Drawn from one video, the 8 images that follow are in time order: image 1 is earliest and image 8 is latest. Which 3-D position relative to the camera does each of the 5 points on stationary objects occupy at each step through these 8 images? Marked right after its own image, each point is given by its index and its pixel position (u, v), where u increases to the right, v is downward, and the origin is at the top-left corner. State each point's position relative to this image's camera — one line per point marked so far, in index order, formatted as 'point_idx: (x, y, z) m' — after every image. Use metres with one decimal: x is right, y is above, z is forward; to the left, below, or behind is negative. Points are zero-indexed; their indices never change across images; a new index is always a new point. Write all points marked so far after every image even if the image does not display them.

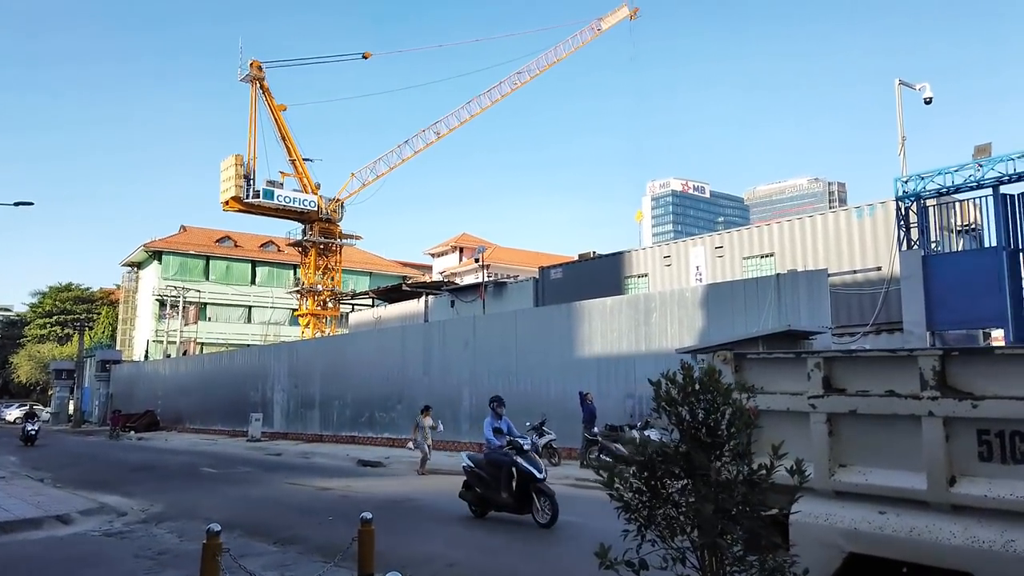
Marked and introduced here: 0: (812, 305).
0: (+5.9, -0.3, +15.1) m
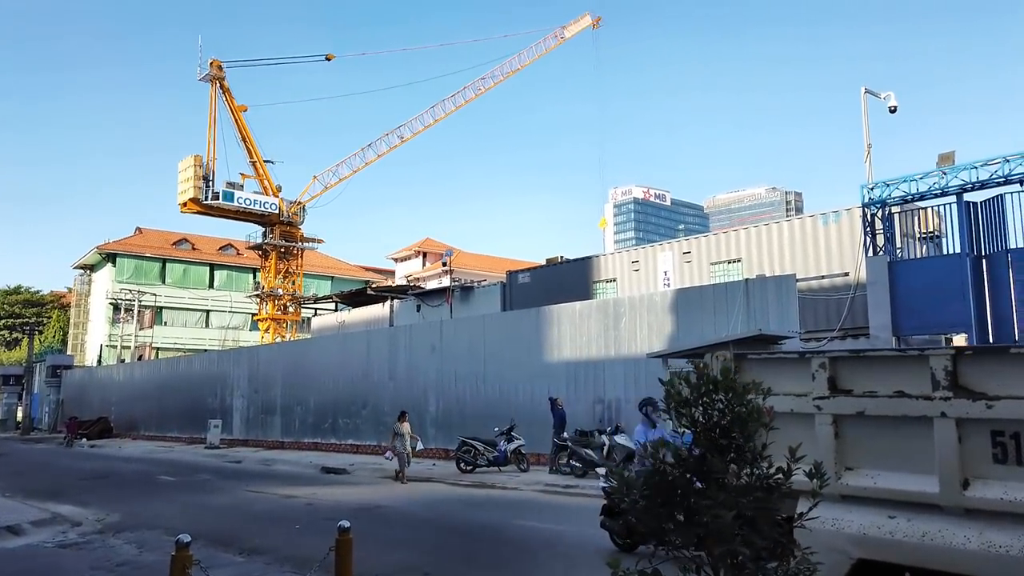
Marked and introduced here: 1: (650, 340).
0: (+5.3, -0.4, +15.2) m
1: (+3.1, -1.2, +17.4) m
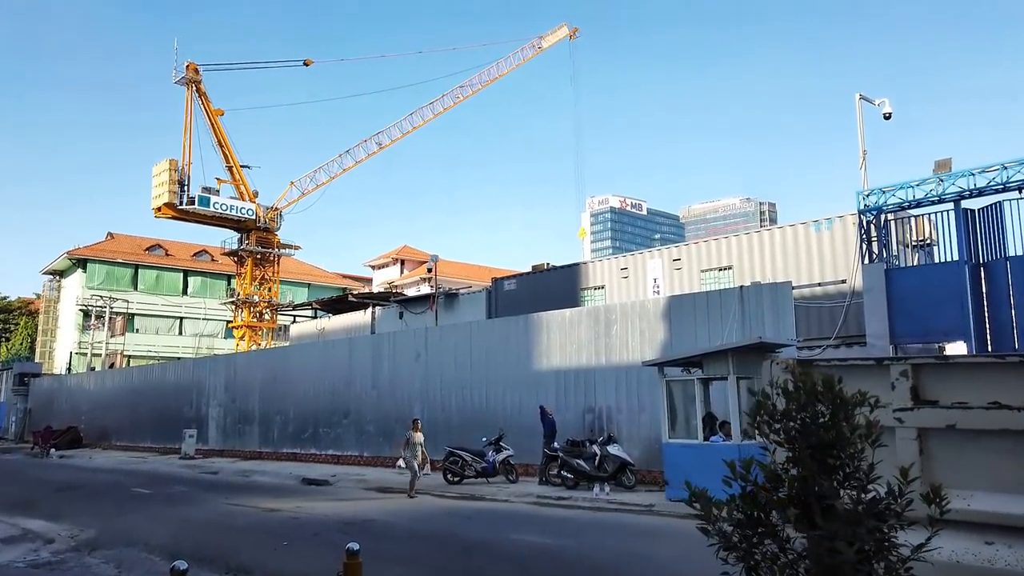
0: (+5.2, -0.6, +15.0) m
1: (+2.9, -1.3, +17.1) m
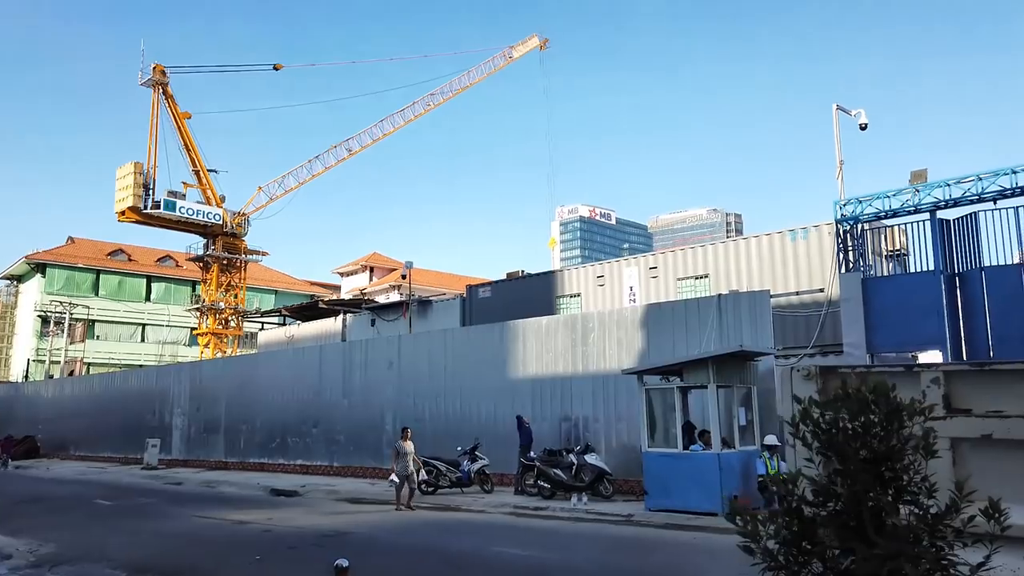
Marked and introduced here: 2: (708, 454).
0: (+4.7, -0.7, +15.0) m
1: (+2.4, -1.5, +17.0) m
2: (+3.3, -2.8, +13.0) m
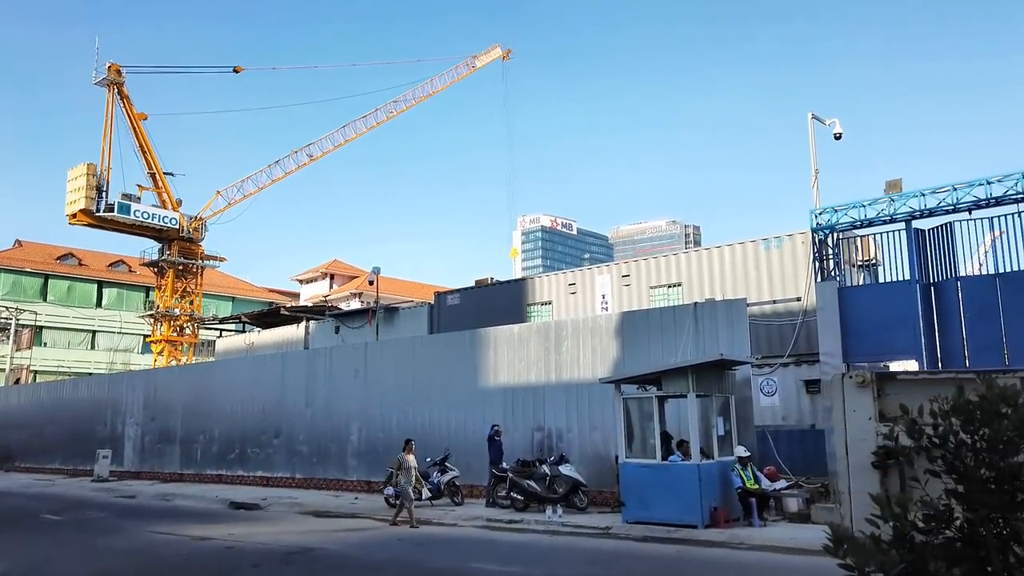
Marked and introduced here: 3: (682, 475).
0: (+4.2, -0.9, +14.8) m
1: (+1.8, -1.7, +16.7) m
2: (+2.9, -2.9, +12.8) m
3: (+2.8, -3.1, +12.8) m
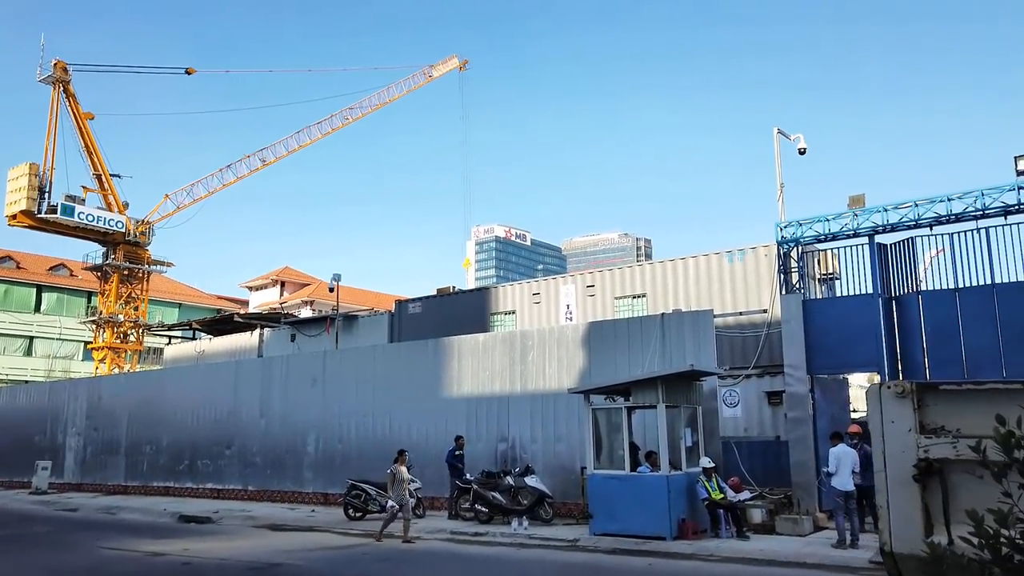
0: (+3.6, -1.1, +14.9) m
1: (+1.0, -1.9, +16.6) m
2: (+2.4, -3.1, +12.7) m
3: (+2.3, -3.3, +12.7) m
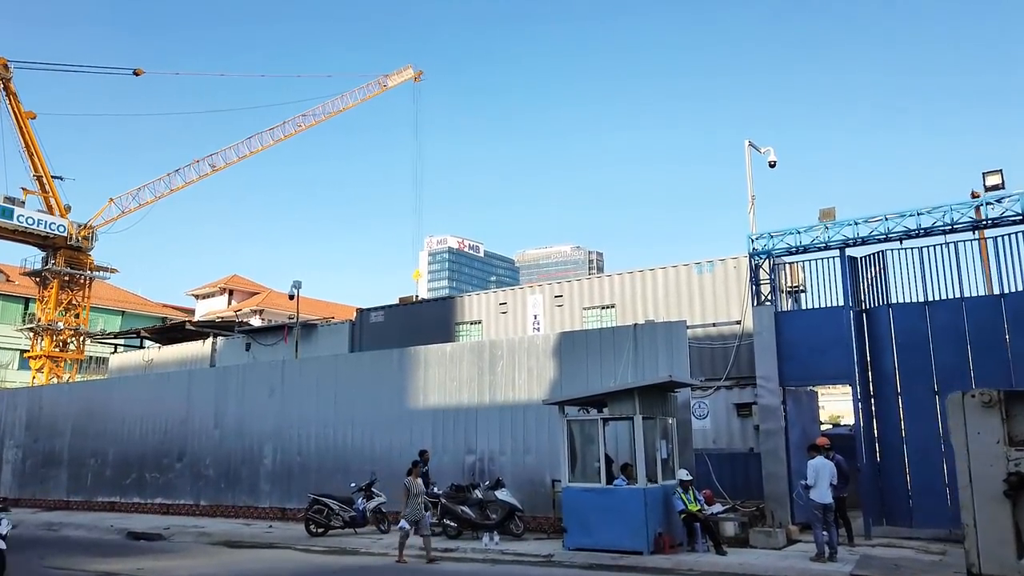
0: (+3.0, -1.3, +14.8) m
1: (+0.4, -2.1, +16.3) m
2: (+2.0, -3.3, +12.5) m
3: (+1.9, -3.5, +12.5) m
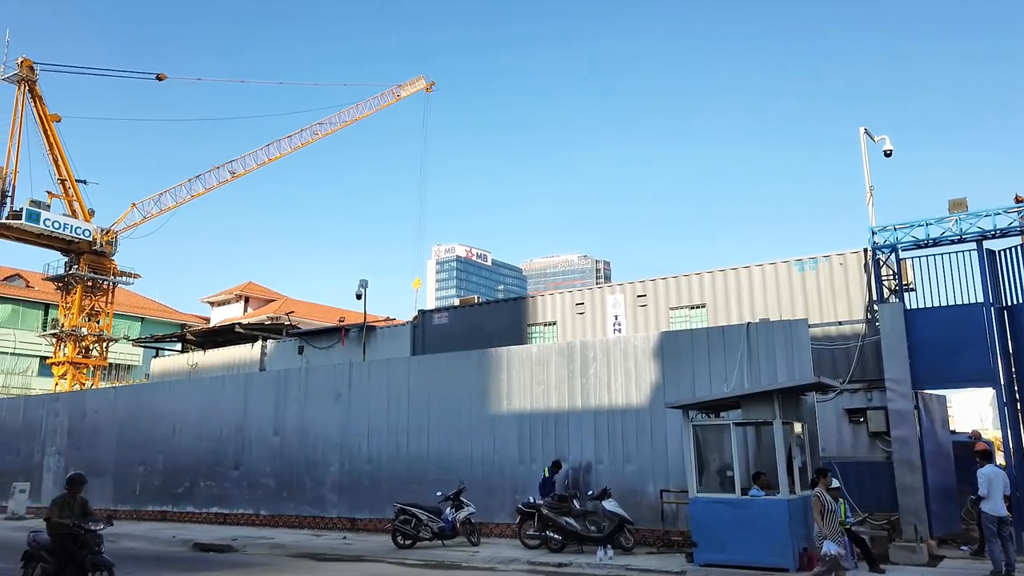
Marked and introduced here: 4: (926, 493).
0: (+5.0, -1.2, +13.8) m
1: (+2.3, -2.0, +15.3) m
2: (+3.9, -3.2, +11.5) m
3: (+3.8, -3.3, +11.5) m
4: (+6.9, -3.4, +12.8) m
